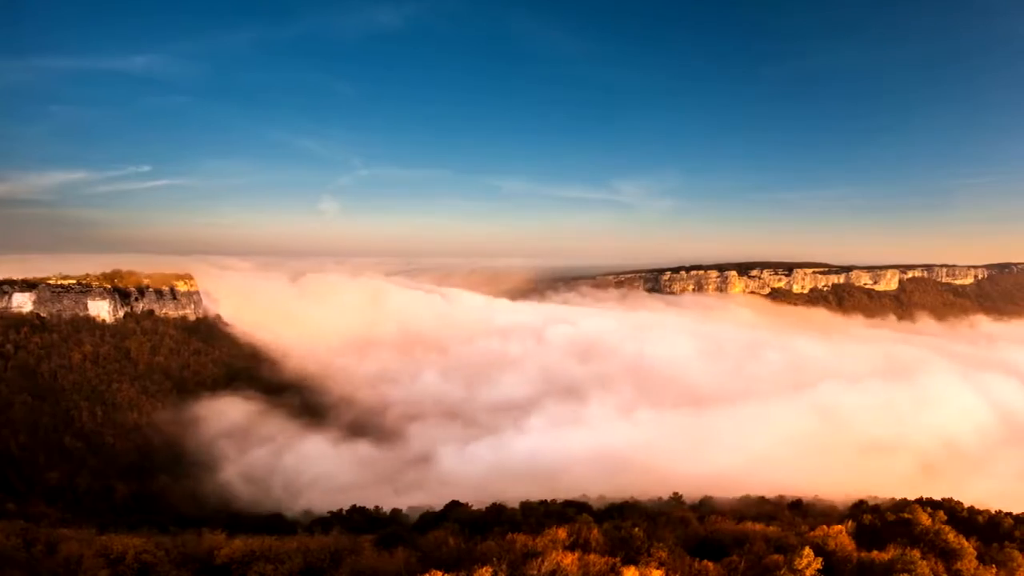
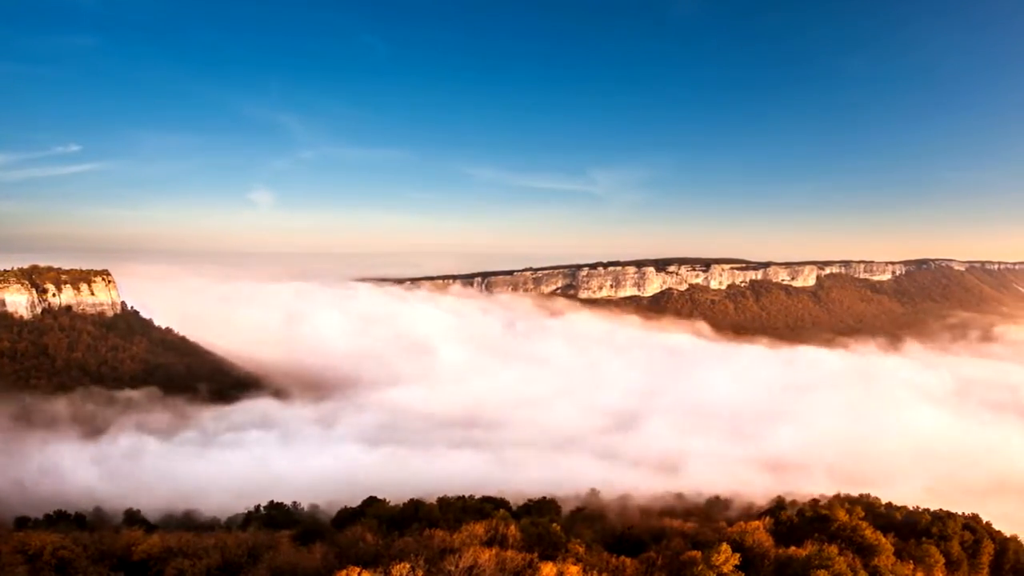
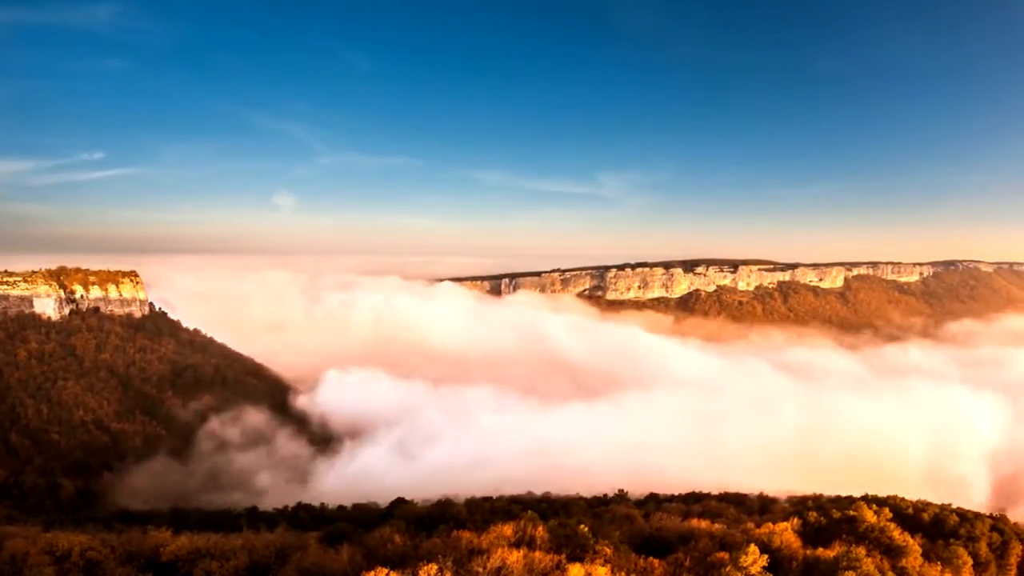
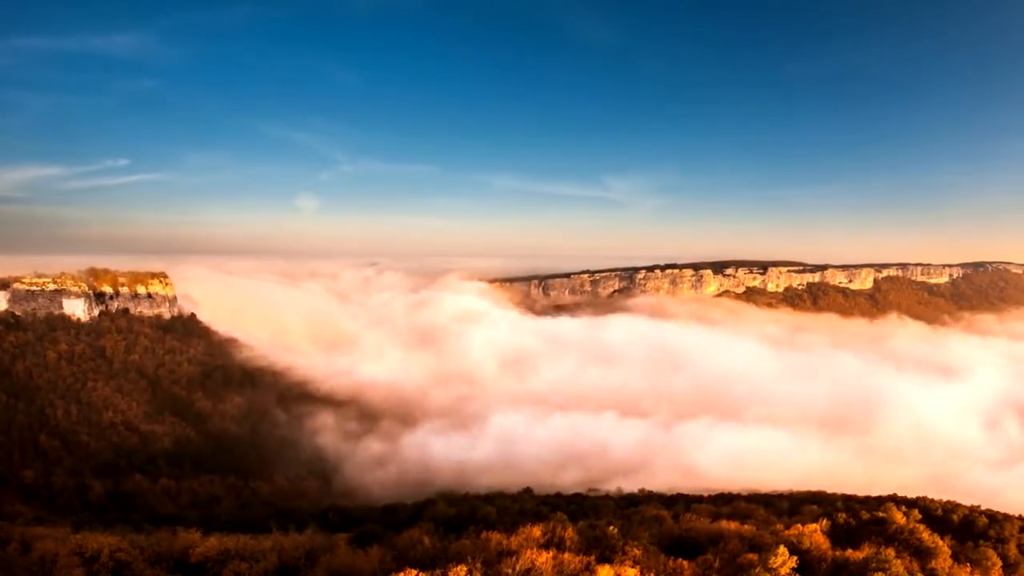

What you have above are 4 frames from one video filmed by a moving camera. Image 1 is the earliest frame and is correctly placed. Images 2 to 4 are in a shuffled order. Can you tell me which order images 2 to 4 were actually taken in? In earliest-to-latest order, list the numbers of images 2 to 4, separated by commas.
4, 3, 2
